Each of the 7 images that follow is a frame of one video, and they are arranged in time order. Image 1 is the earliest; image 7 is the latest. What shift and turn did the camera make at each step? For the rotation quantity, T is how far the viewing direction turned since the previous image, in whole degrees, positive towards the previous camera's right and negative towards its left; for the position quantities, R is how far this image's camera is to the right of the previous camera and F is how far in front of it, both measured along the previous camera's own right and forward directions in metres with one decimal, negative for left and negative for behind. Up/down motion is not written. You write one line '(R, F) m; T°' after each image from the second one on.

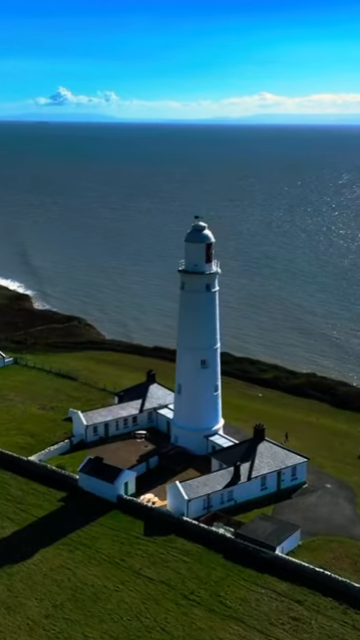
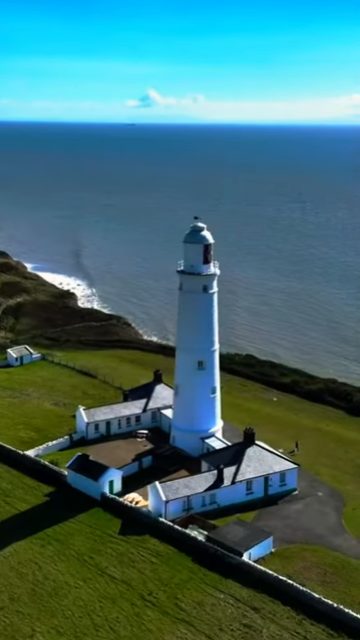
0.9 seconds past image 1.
(+4.1, +0.3) m; -6°
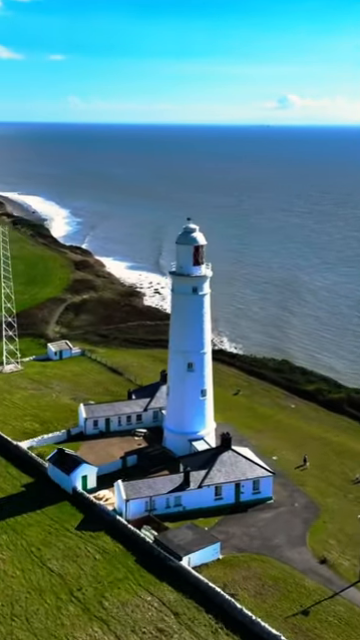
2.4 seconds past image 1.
(+6.6, +0.6) m; -9°
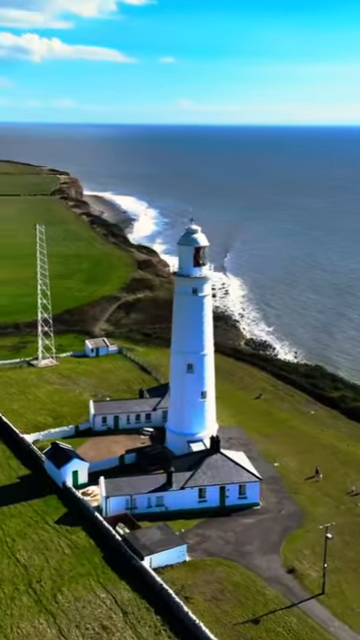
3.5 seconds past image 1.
(+4.8, +0.4) m; -7°
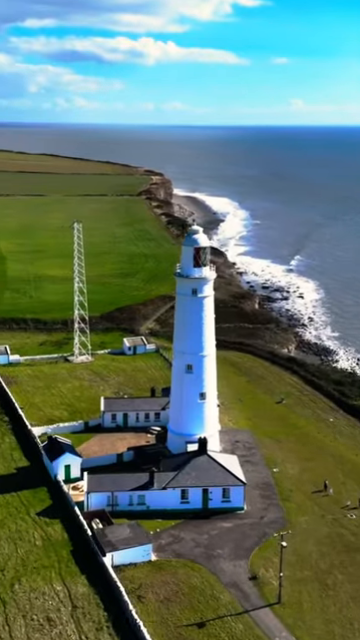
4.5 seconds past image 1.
(+4.9, +0.4) m; -8°
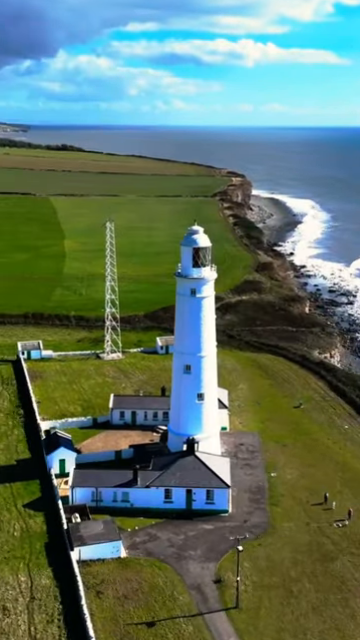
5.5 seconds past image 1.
(+4.3, +0.3) m; -7°
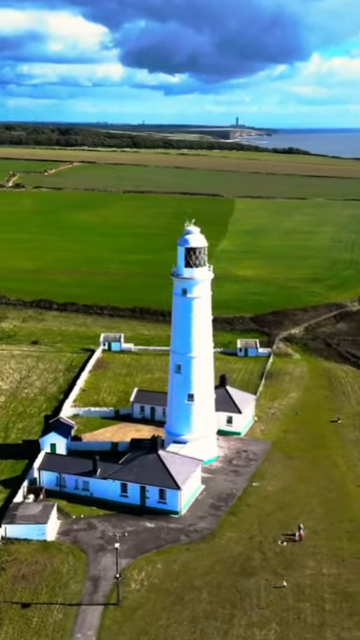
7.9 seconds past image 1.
(+11.2, +1.6) m; -17°
